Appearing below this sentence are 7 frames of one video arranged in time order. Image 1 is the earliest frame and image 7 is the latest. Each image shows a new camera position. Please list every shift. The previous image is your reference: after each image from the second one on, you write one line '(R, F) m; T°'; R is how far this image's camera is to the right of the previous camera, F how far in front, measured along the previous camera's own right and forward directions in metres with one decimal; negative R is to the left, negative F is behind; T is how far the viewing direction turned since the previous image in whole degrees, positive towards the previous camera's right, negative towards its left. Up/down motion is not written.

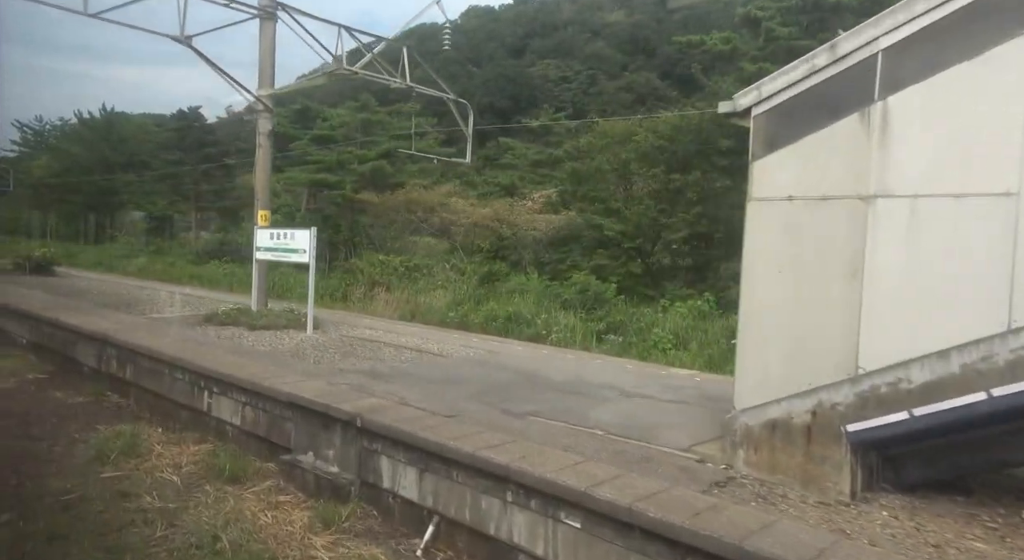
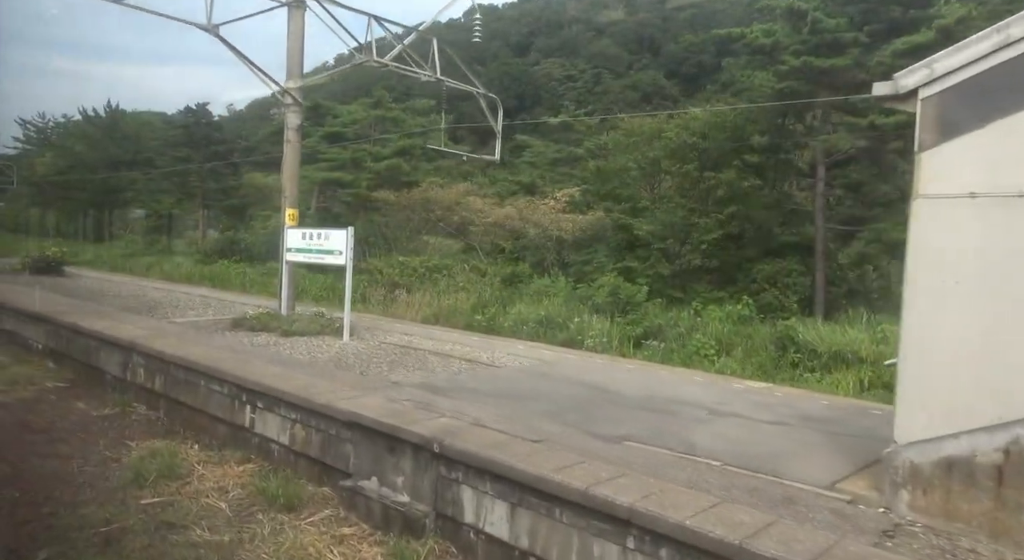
(-0.5, +0.4) m; 0°
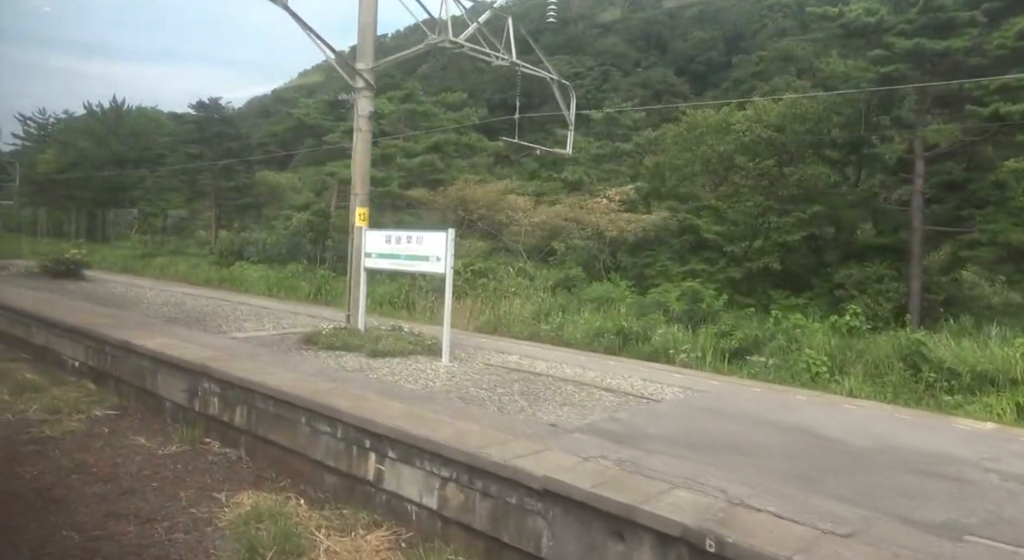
(-1.2, +1.1) m; 0°
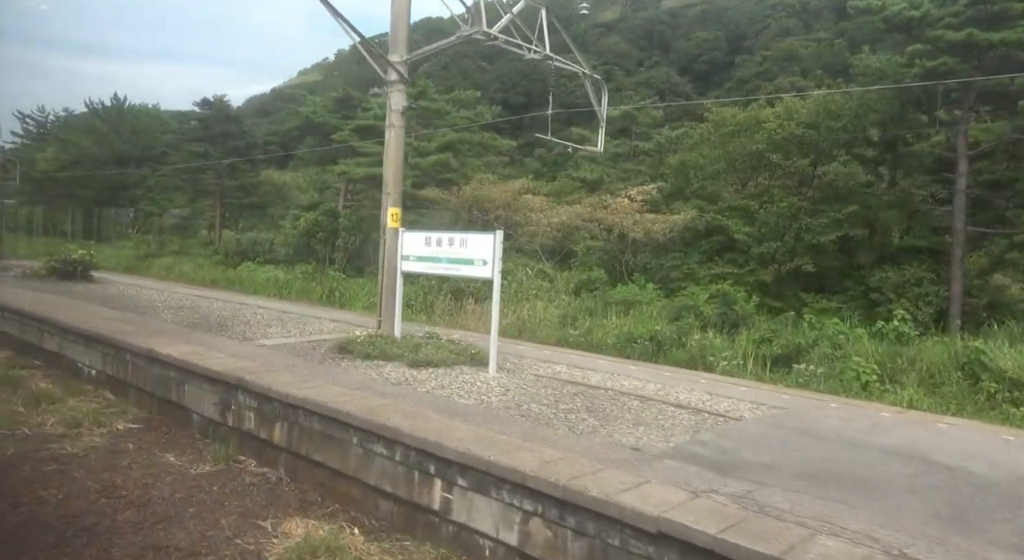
(-0.5, +0.4) m; 0°
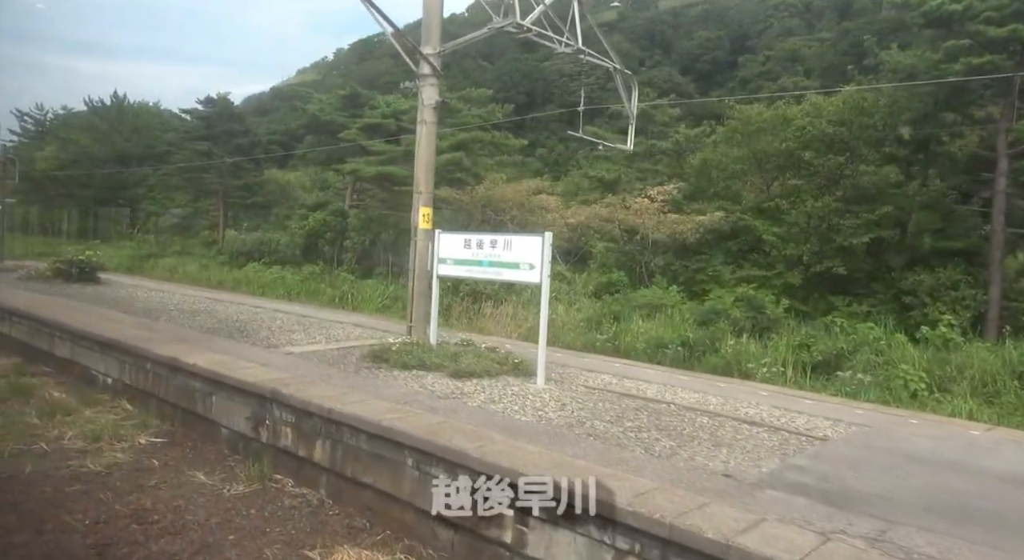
(-0.4, +0.4) m; 0°
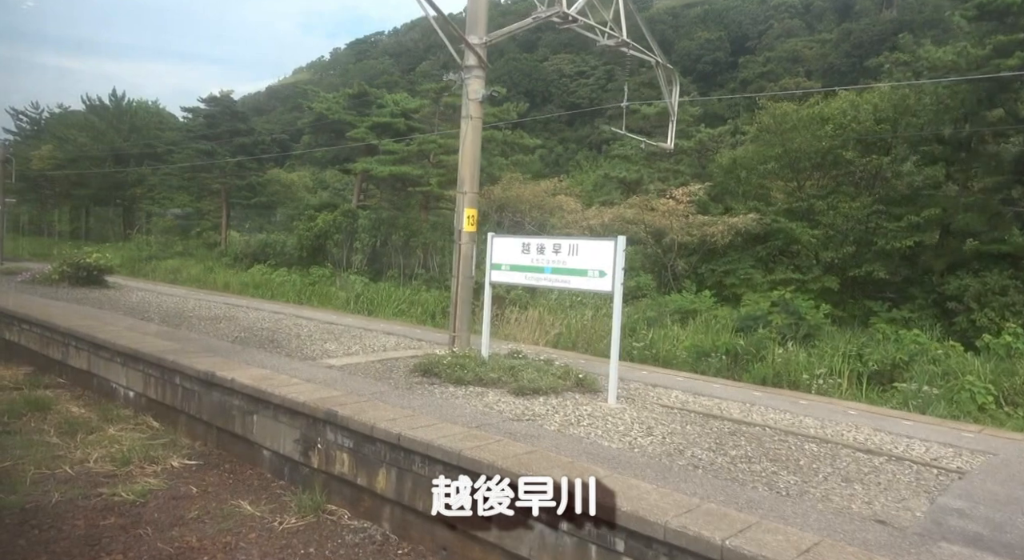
(-0.5, +0.5) m; 0°
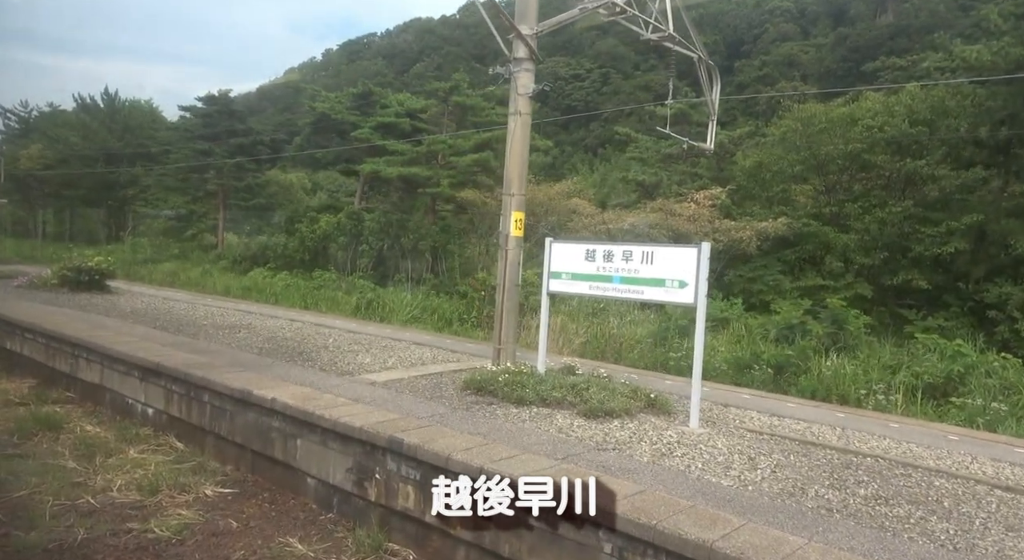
(-0.6, +0.5) m; +1°
